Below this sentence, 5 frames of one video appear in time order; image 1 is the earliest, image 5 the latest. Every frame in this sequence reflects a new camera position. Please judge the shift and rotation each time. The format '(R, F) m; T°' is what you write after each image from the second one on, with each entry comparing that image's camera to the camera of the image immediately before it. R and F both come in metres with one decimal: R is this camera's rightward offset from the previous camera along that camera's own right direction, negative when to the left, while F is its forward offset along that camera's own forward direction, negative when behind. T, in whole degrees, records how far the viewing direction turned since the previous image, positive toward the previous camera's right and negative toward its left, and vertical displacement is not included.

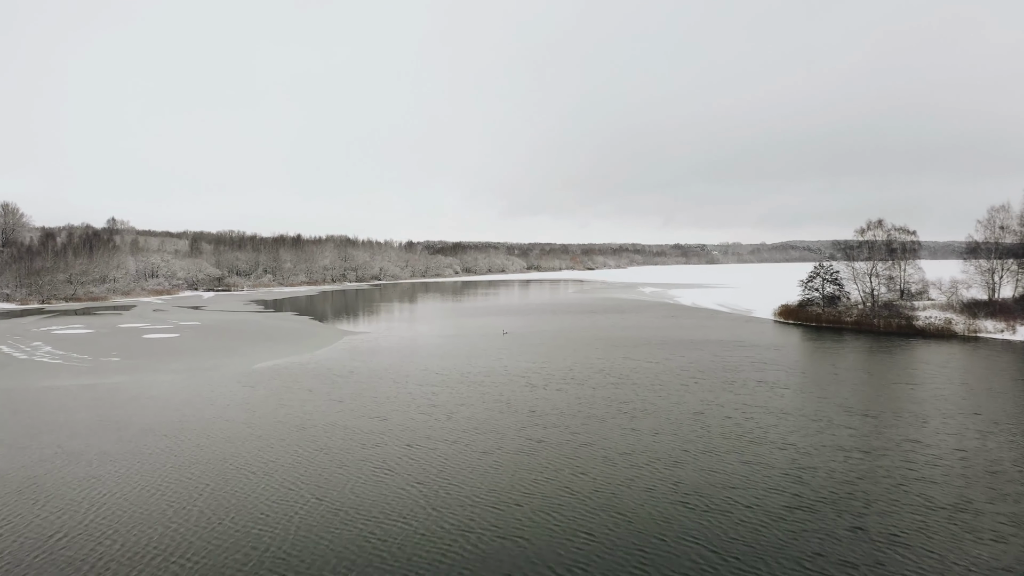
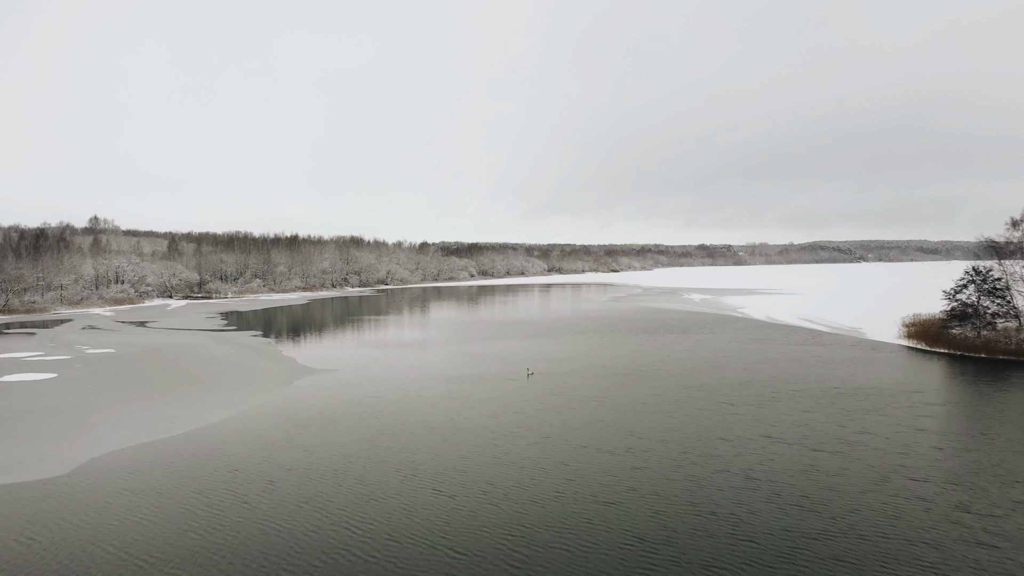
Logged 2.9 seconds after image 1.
(-1.0, +9.5) m; -1°
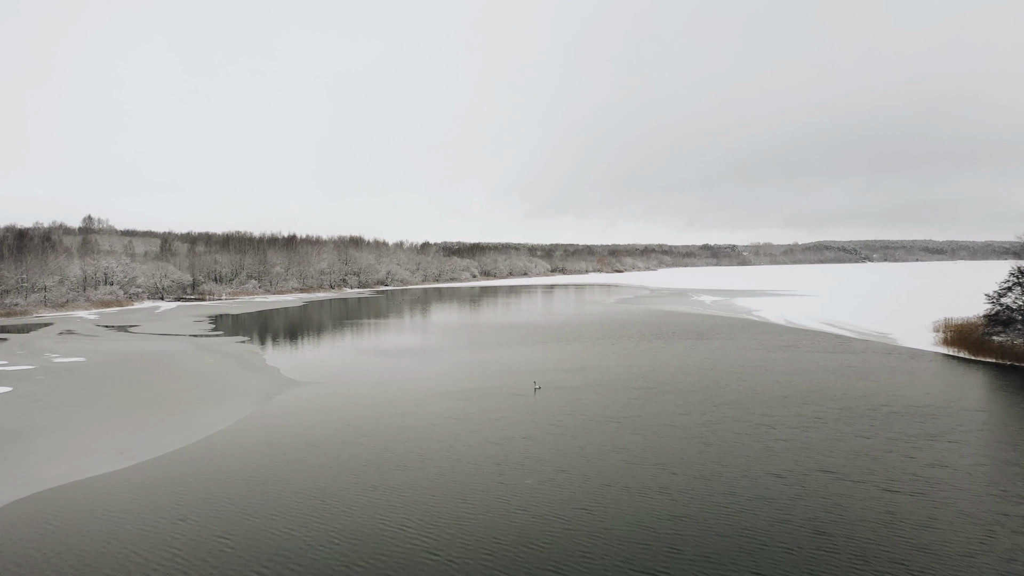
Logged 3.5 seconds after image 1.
(-0.1, +2.0) m; 0°
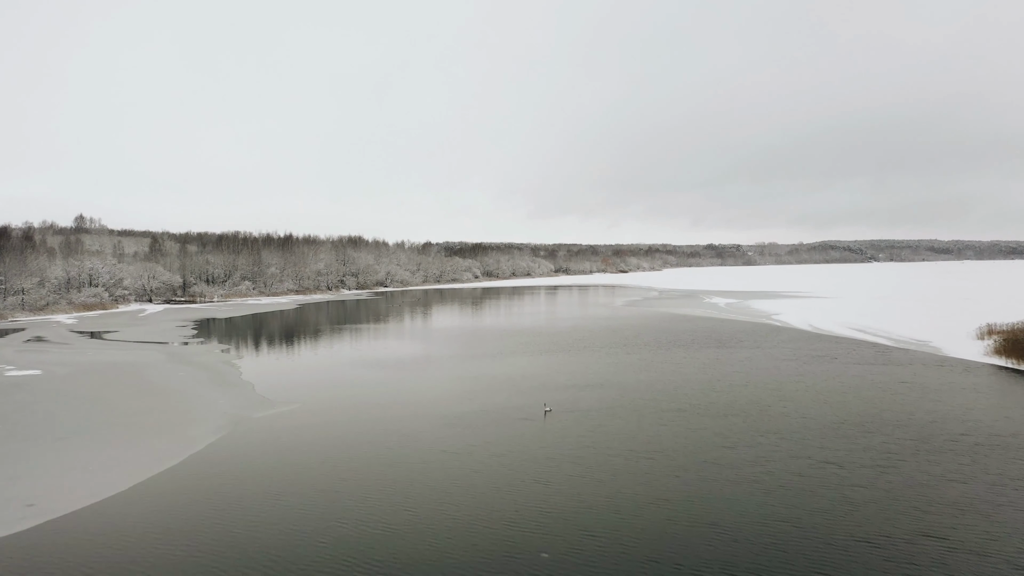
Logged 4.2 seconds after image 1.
(-0.2, +2.4) m; 0°
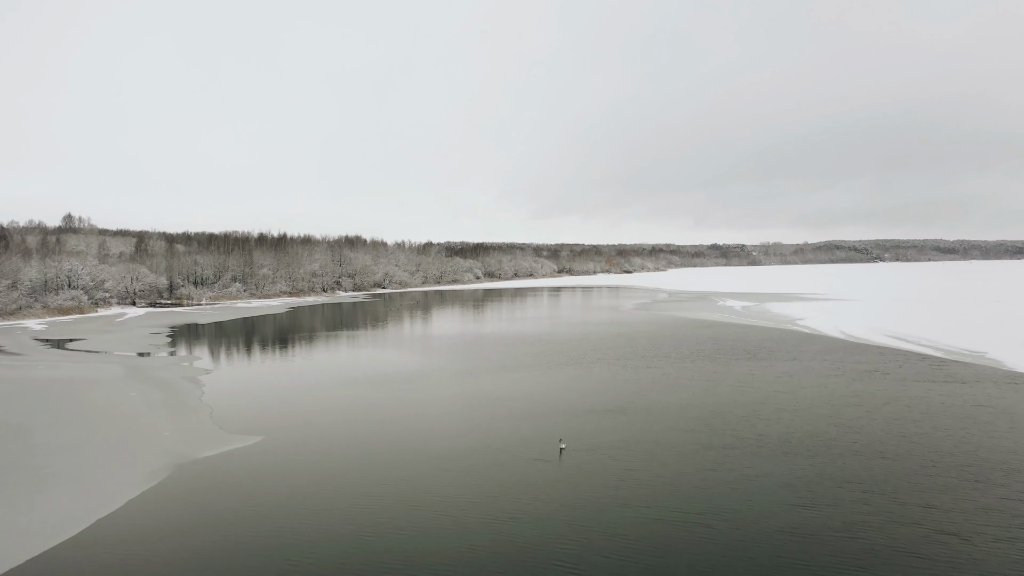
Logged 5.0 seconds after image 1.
(-0.2, +2.7) m; 0°
